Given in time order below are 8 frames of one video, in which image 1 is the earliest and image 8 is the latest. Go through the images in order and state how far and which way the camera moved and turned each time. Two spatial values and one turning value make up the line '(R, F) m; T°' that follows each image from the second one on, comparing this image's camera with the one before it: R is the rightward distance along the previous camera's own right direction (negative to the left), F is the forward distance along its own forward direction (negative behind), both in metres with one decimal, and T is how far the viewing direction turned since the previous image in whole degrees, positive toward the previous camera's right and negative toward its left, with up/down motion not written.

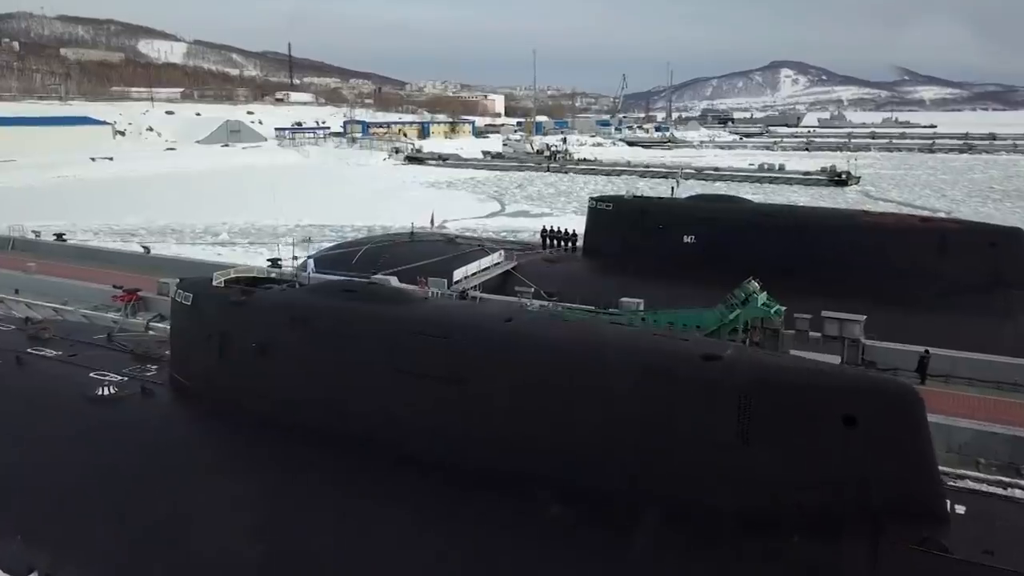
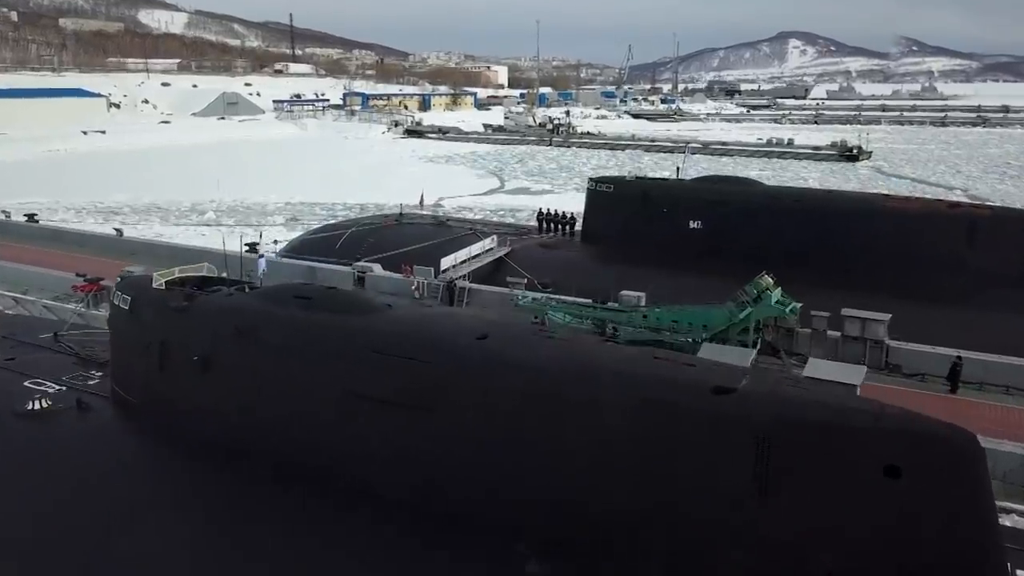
(+0.2, +1.2) m; 0°
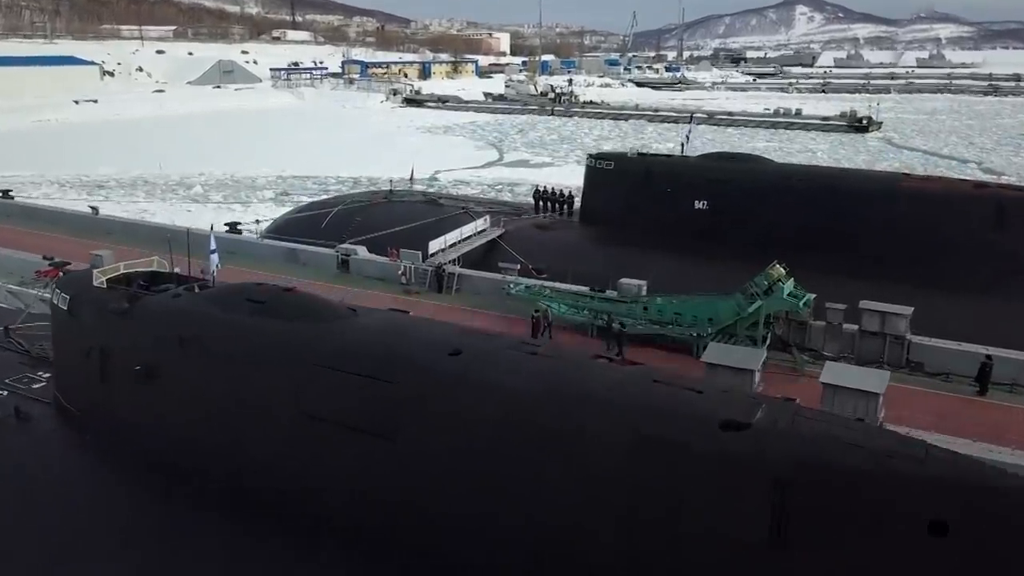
(+0.2, +0.9) m; 0°
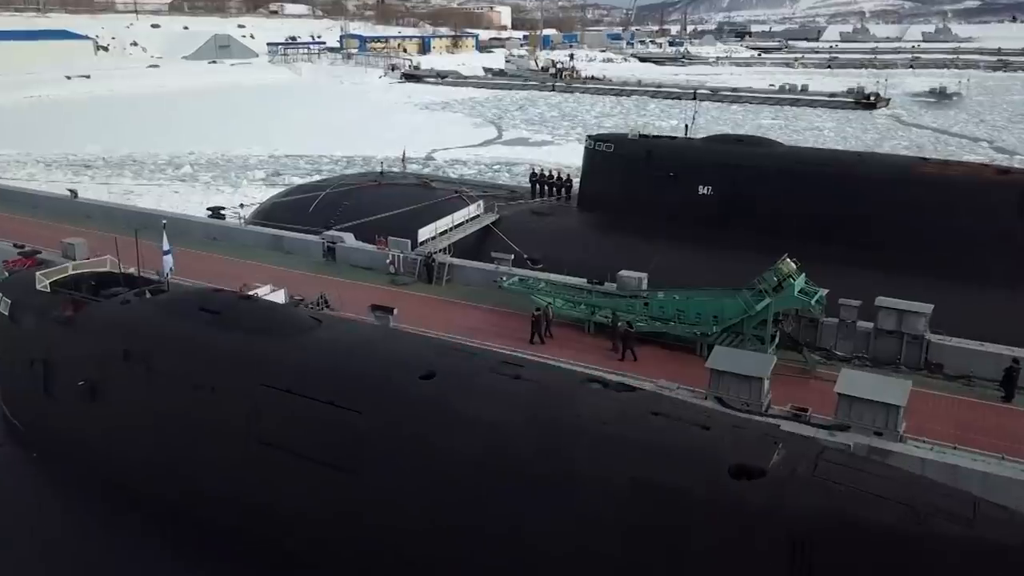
(+0.1, +0.7) m; 0°
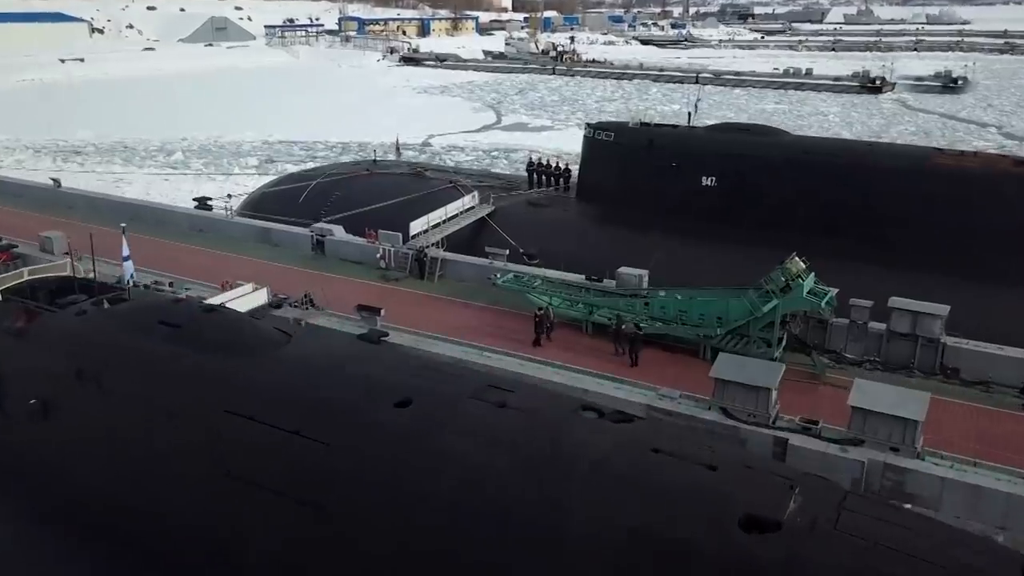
(+0.1, +0.5) m; 0°
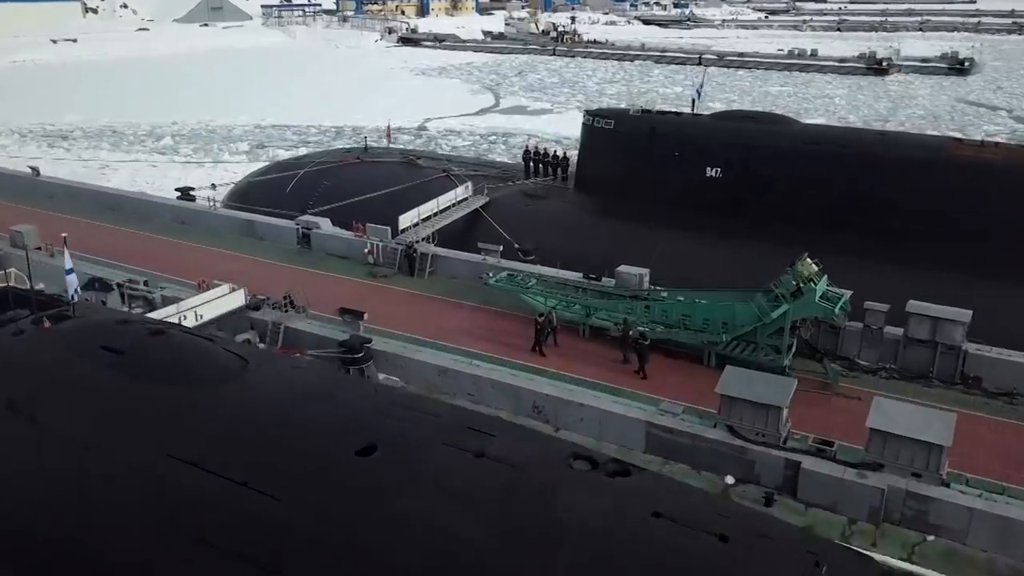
(+0.1, +0.6) m; 0°
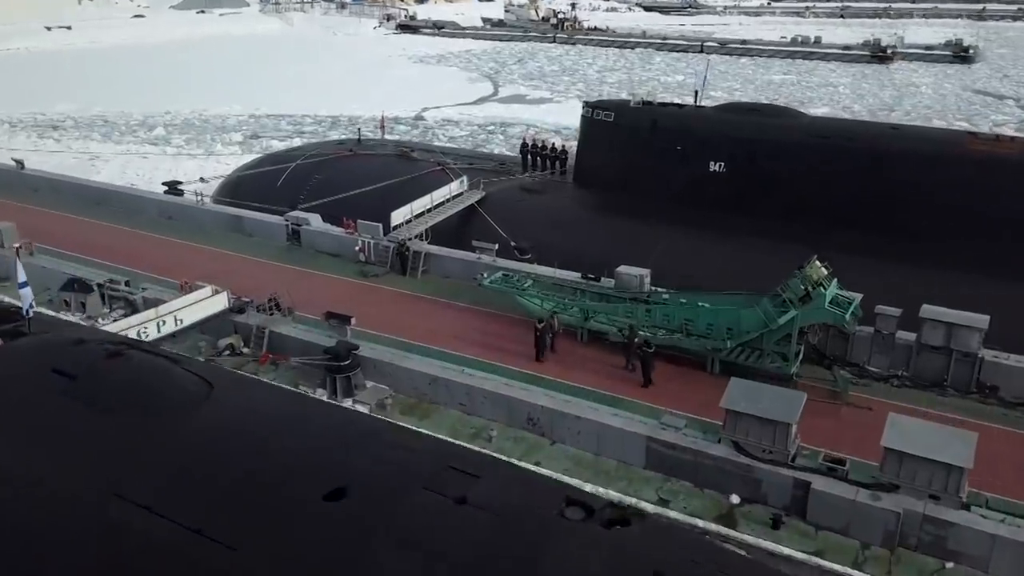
(+0.1, +0.4) m; 0°
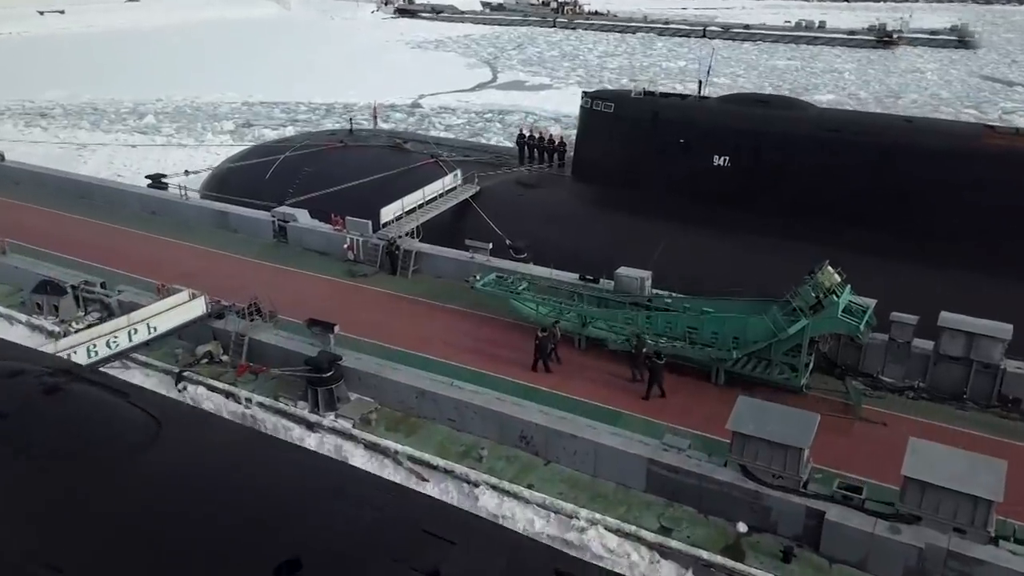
(+0.1, +0.5) m; 0°
